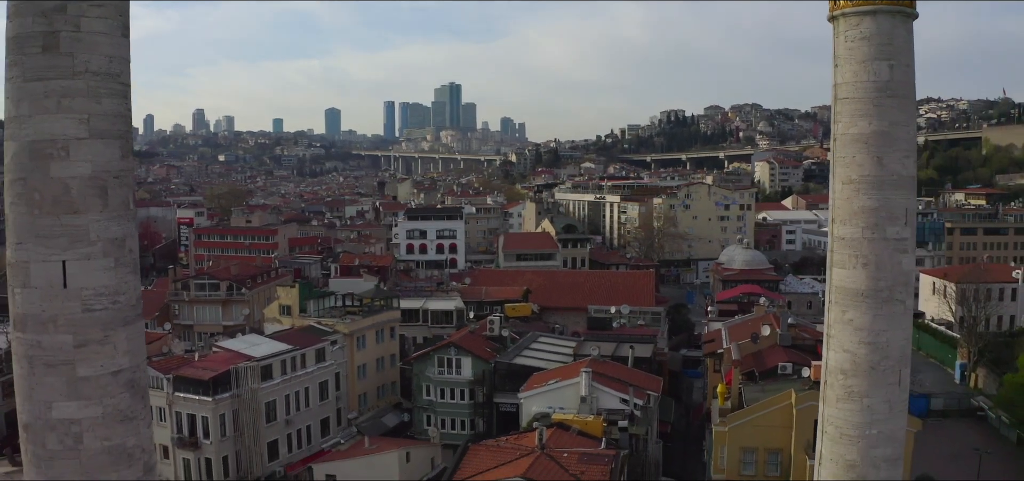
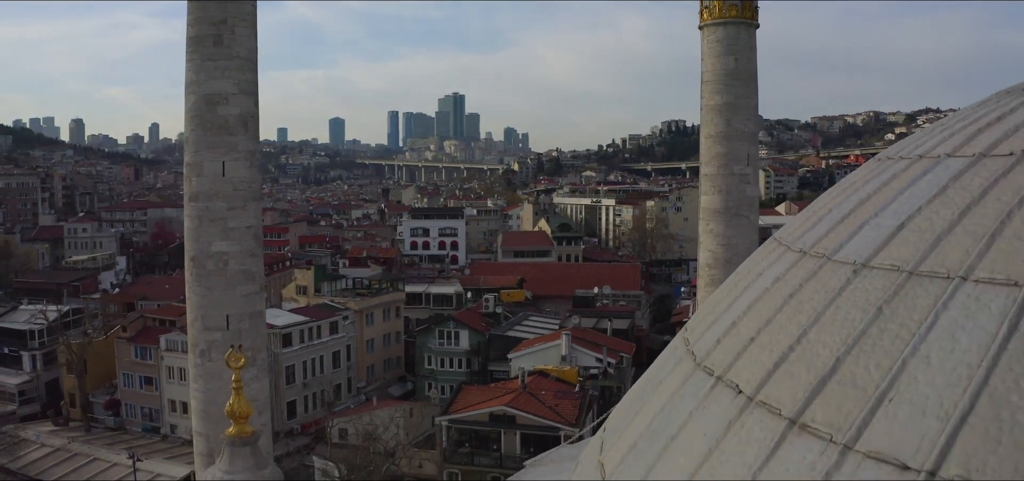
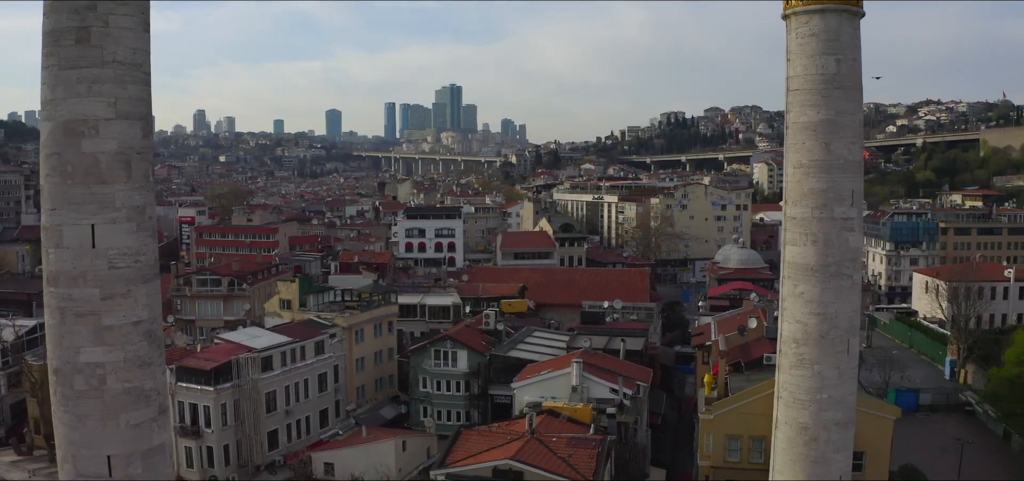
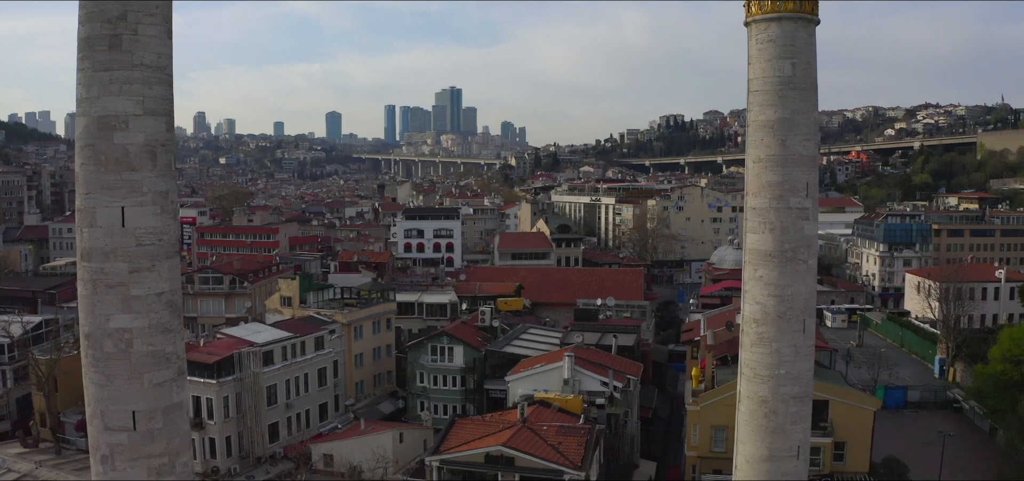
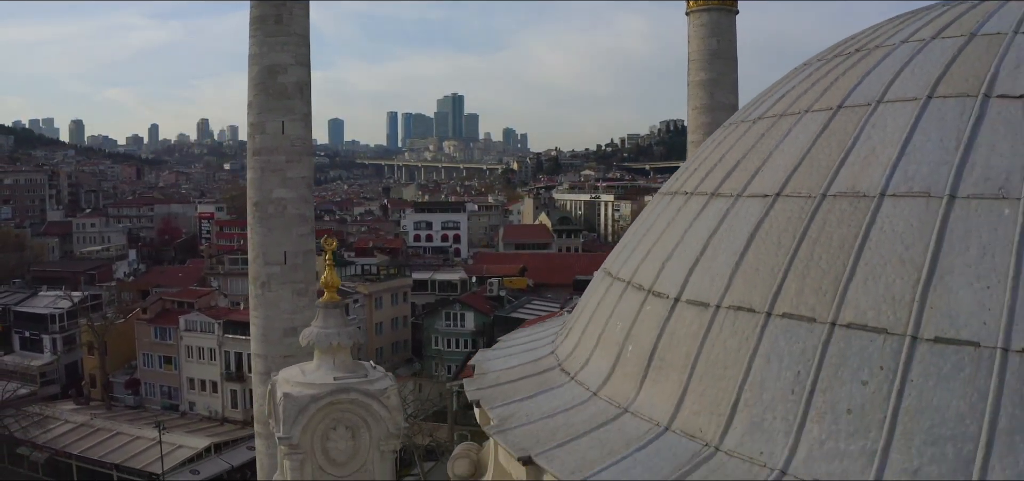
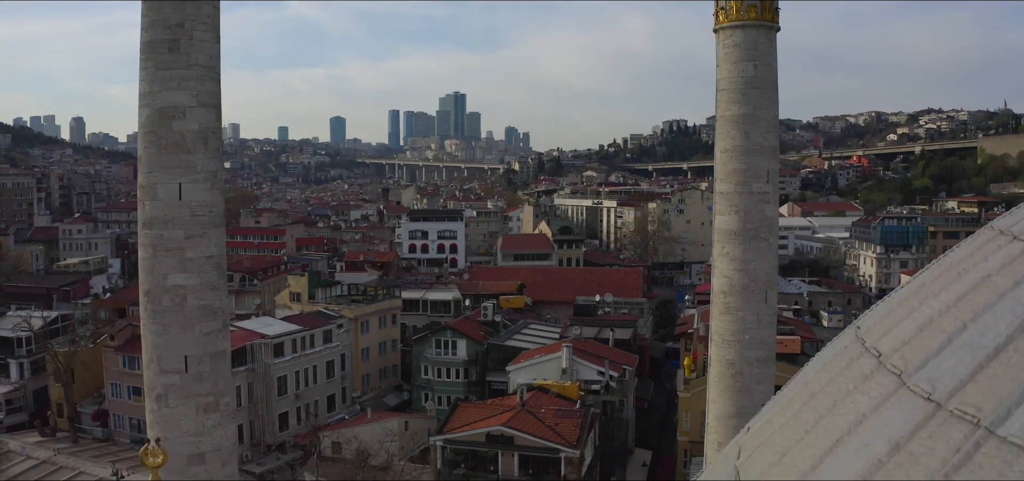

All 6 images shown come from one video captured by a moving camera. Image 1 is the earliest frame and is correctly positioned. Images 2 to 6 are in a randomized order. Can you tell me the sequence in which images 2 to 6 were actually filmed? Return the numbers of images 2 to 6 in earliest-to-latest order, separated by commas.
3, 4, 6, 2, 5
